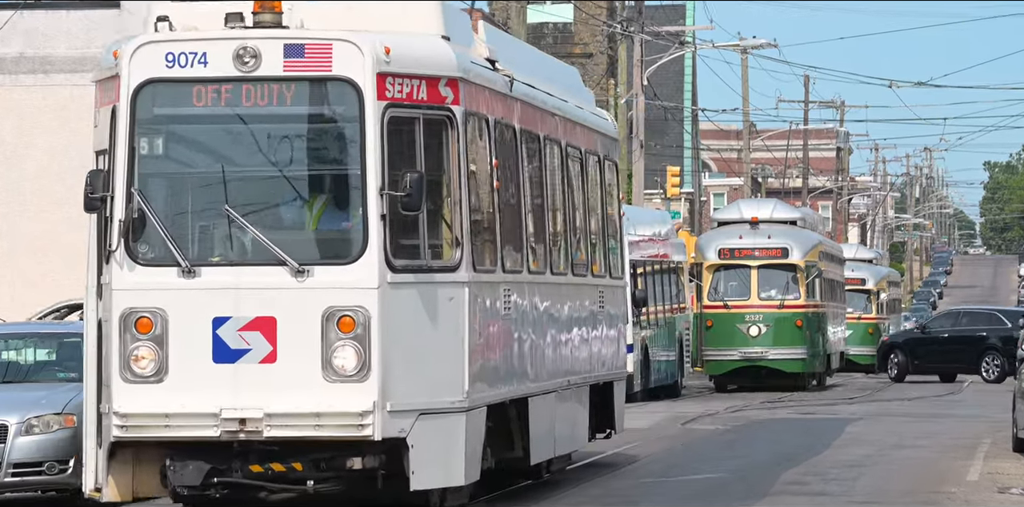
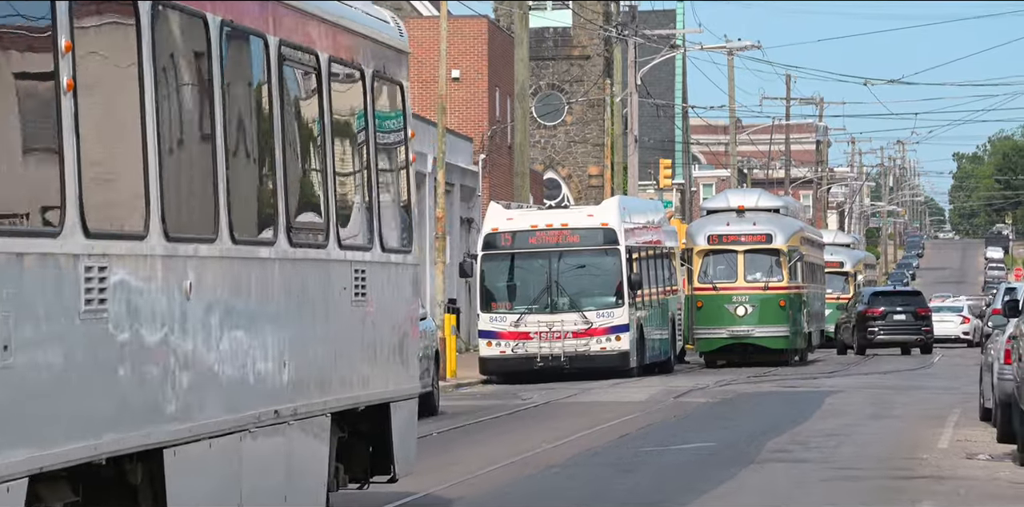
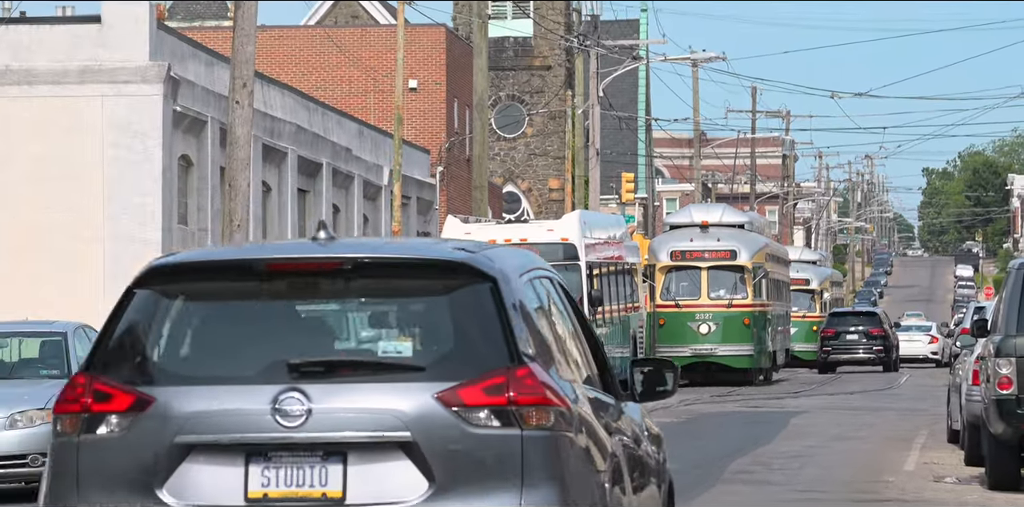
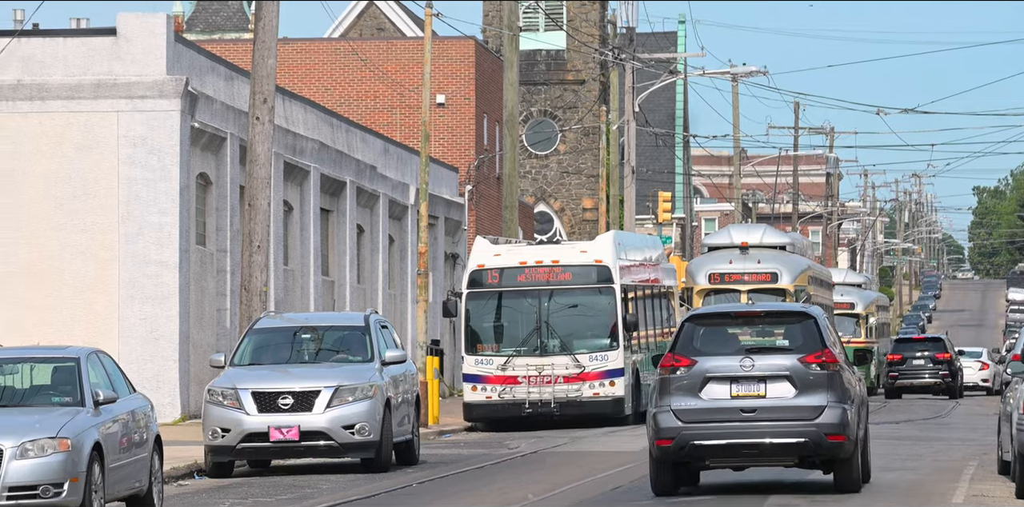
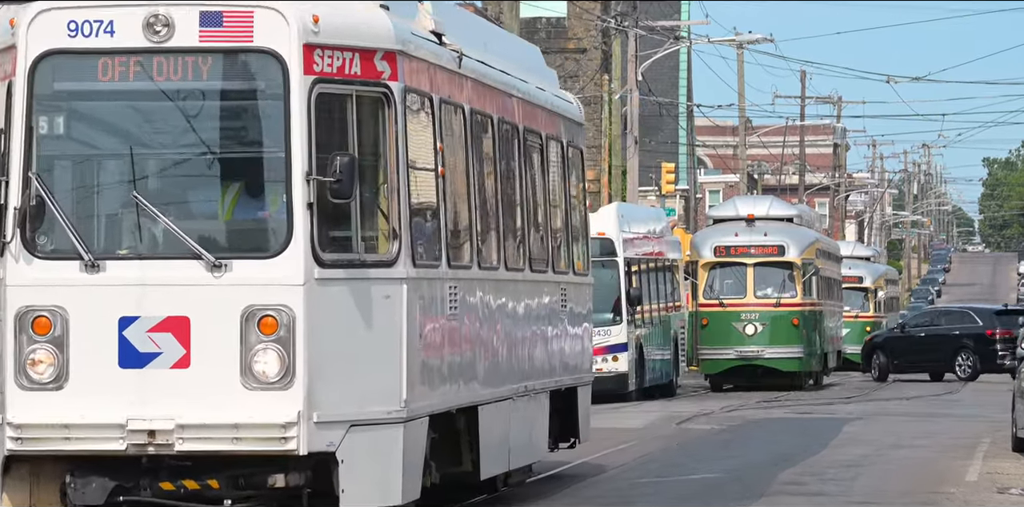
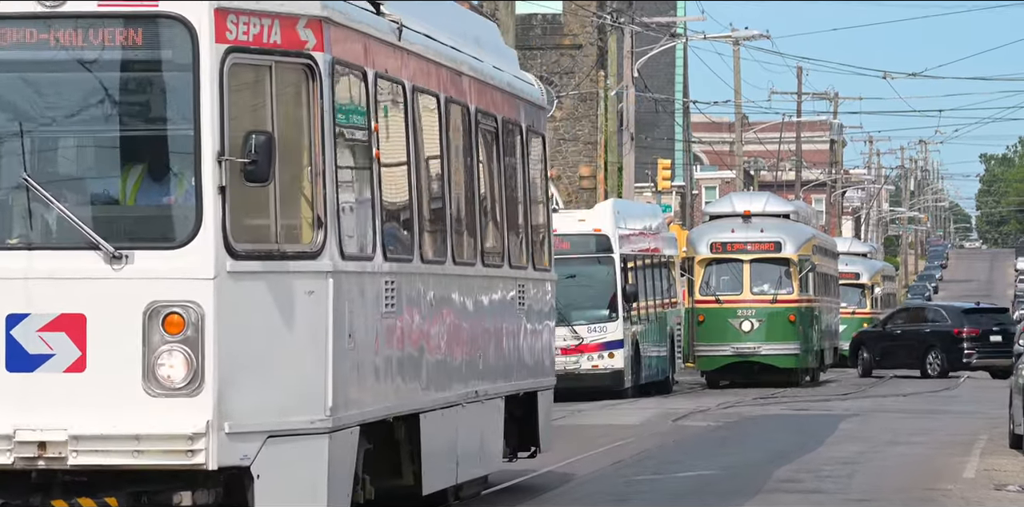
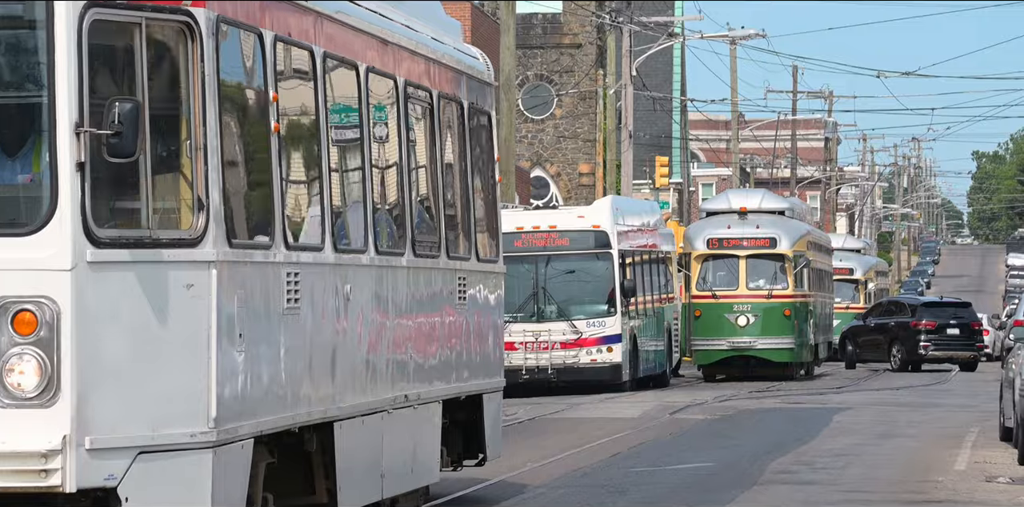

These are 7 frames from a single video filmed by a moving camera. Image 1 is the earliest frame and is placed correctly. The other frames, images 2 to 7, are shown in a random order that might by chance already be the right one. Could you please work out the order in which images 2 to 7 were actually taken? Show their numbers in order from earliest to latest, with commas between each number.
5, 6, 7, 2, 3, 4
